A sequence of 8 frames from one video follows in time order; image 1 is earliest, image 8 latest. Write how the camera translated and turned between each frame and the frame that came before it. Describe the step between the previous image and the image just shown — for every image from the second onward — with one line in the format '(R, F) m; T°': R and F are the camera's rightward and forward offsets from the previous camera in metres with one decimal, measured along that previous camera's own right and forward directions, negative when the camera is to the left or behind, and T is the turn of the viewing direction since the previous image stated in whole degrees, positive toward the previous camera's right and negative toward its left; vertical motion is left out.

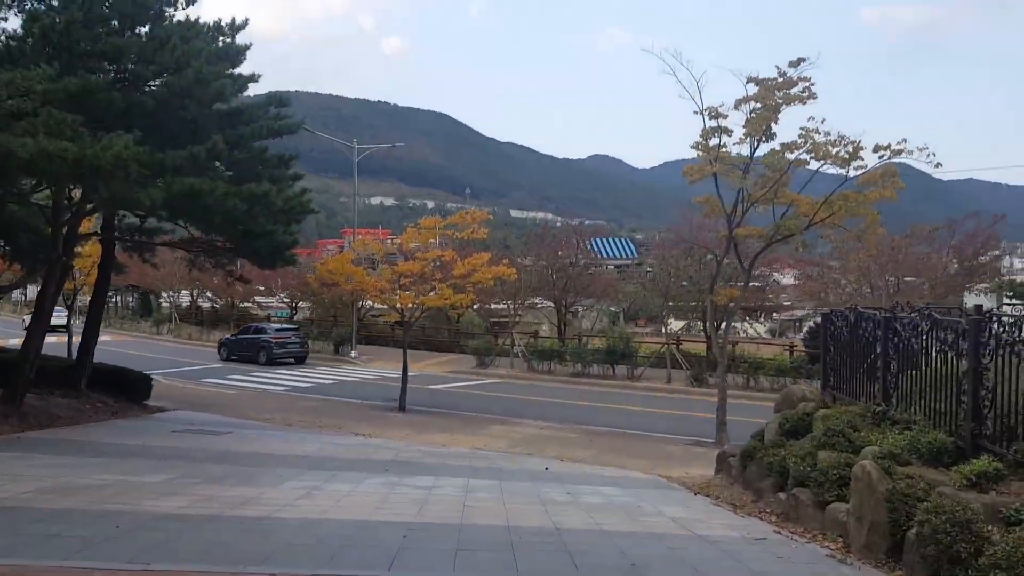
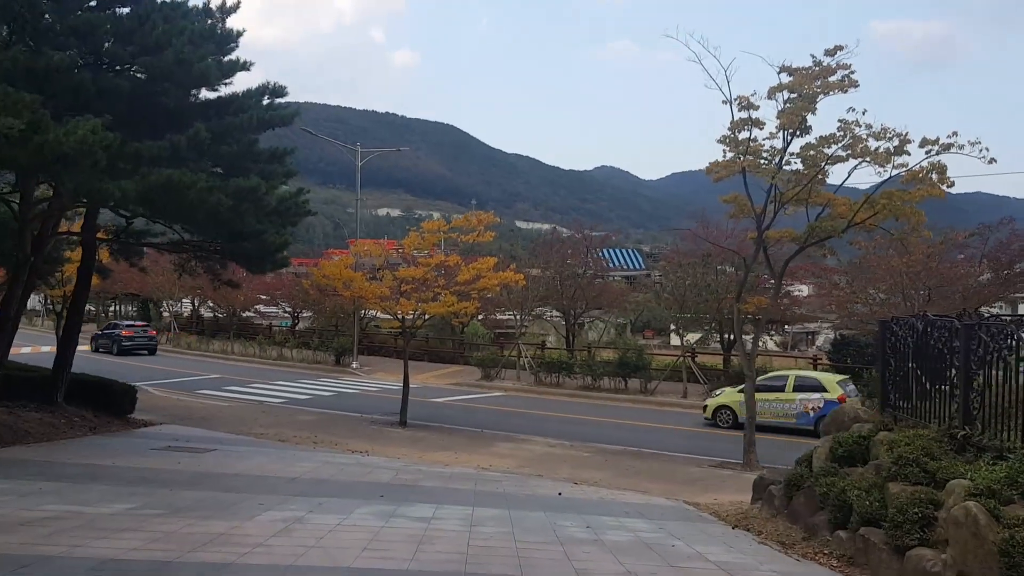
(-0.1, +1.2) m; 0°
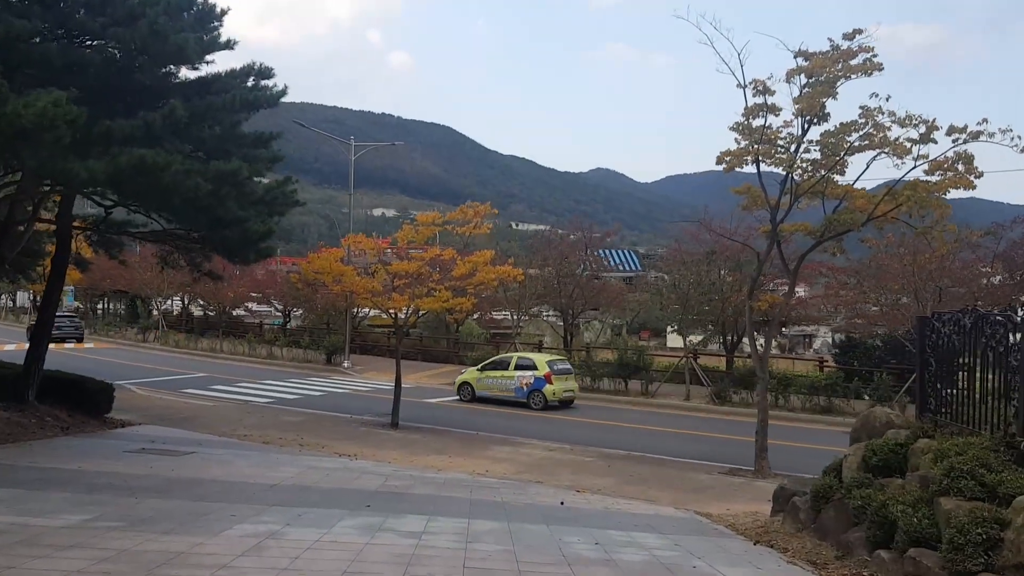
(-0.1, +0.8) m; 0°
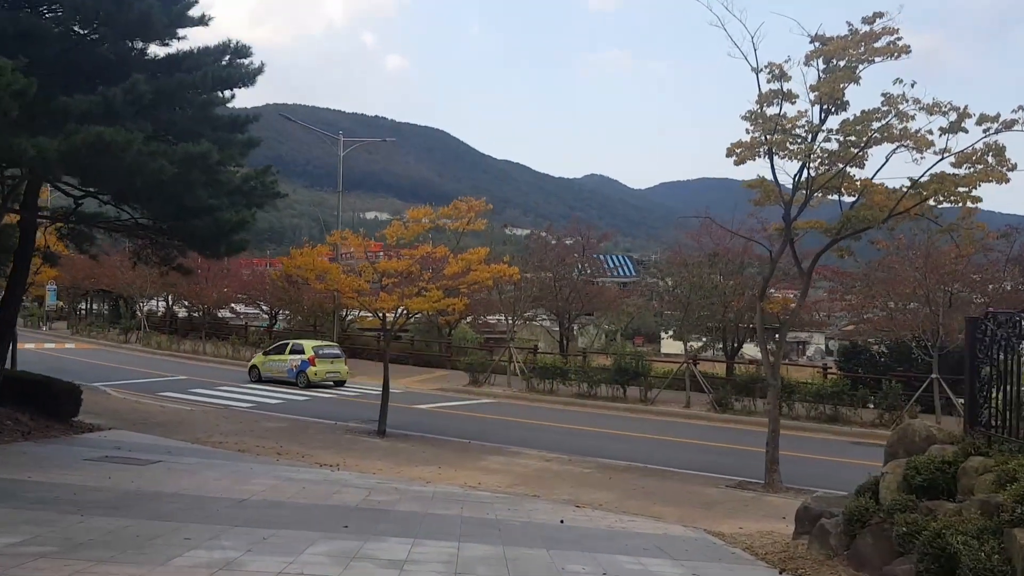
(0.0, +0.9) m; +1°
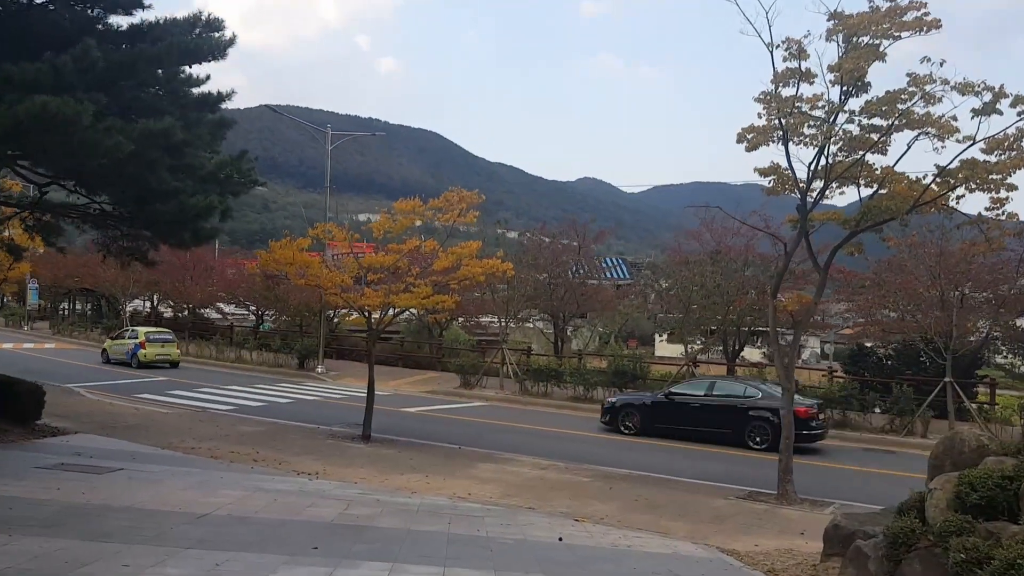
(0.0, +0.9) m; +1°
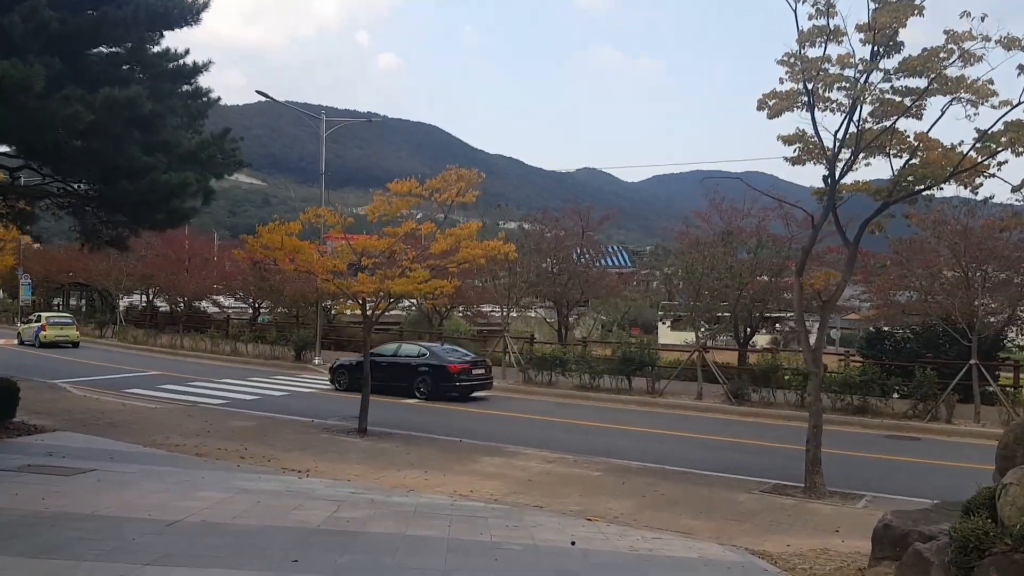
(0.0, +0.9) m; 0°
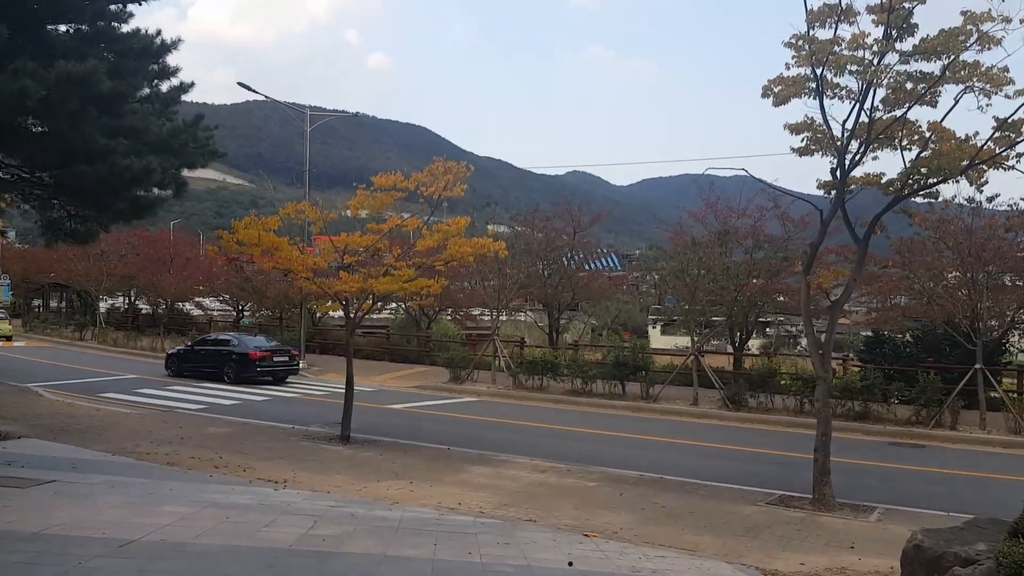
(0.0, +0.7) m; +1°
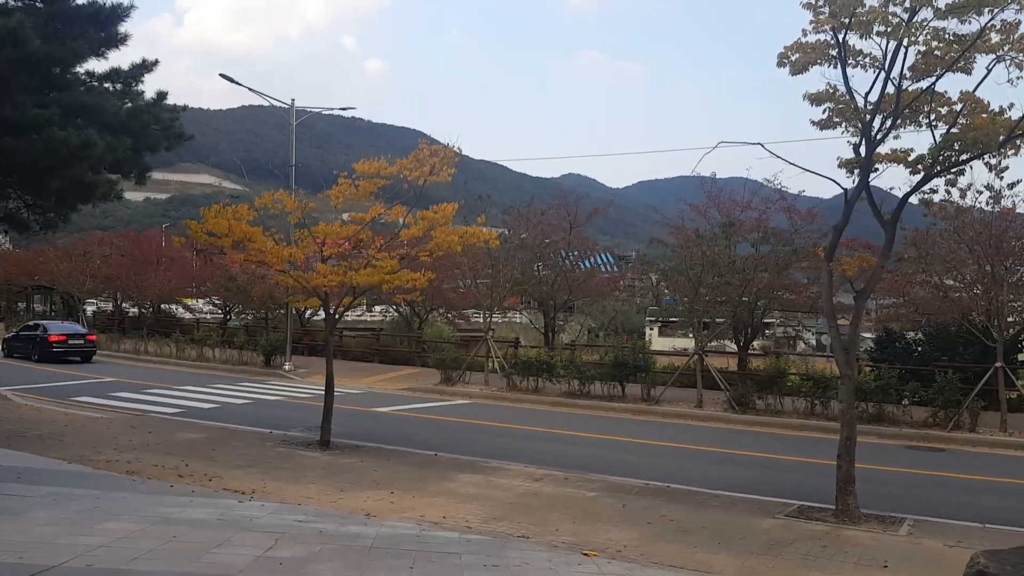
(+0.1, +1.0) m; 0°
